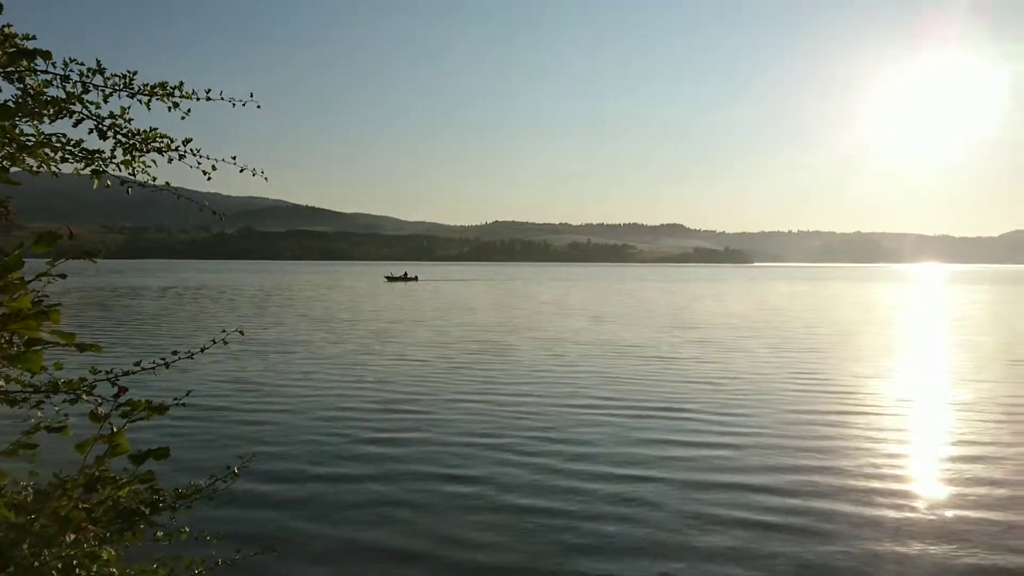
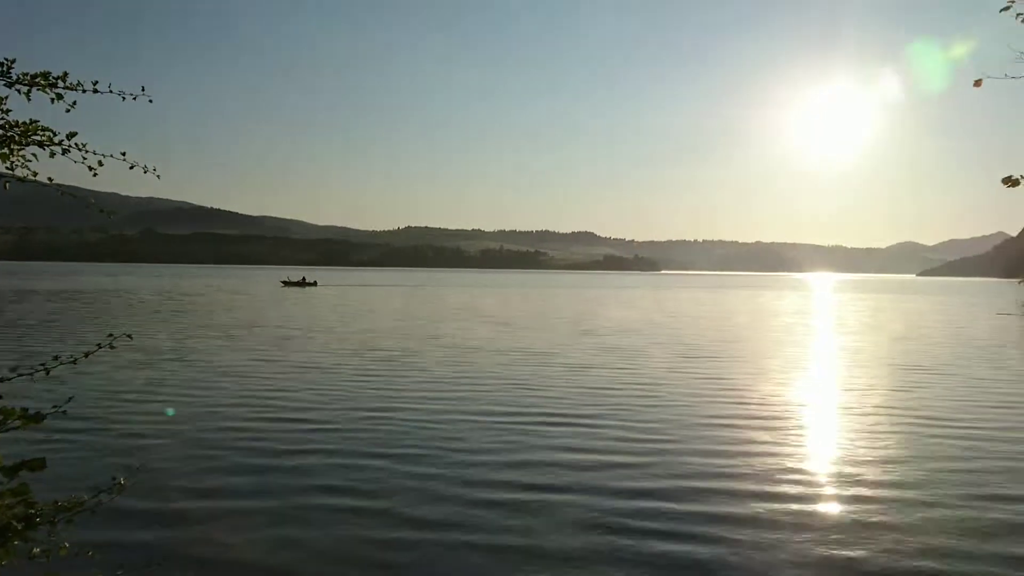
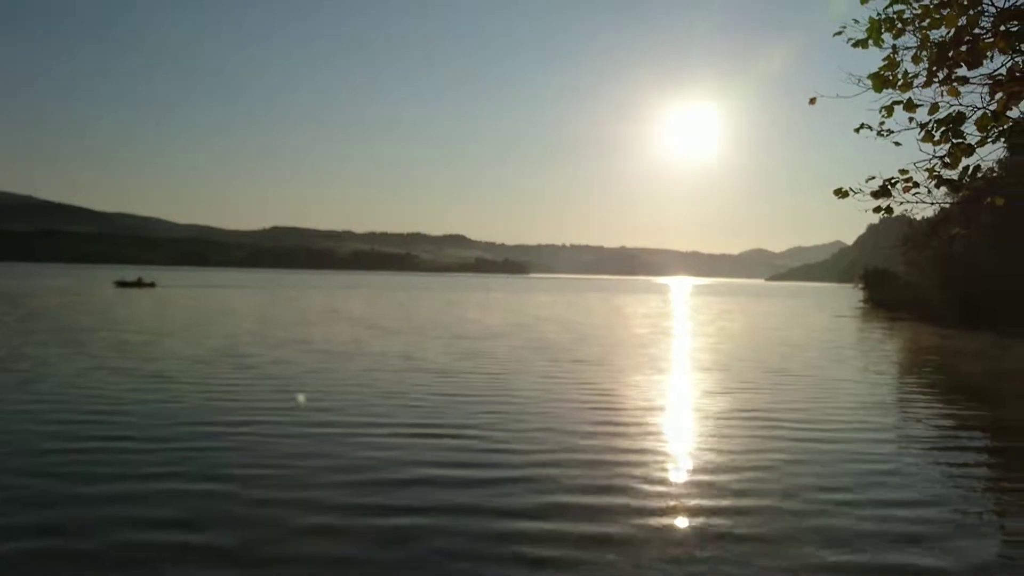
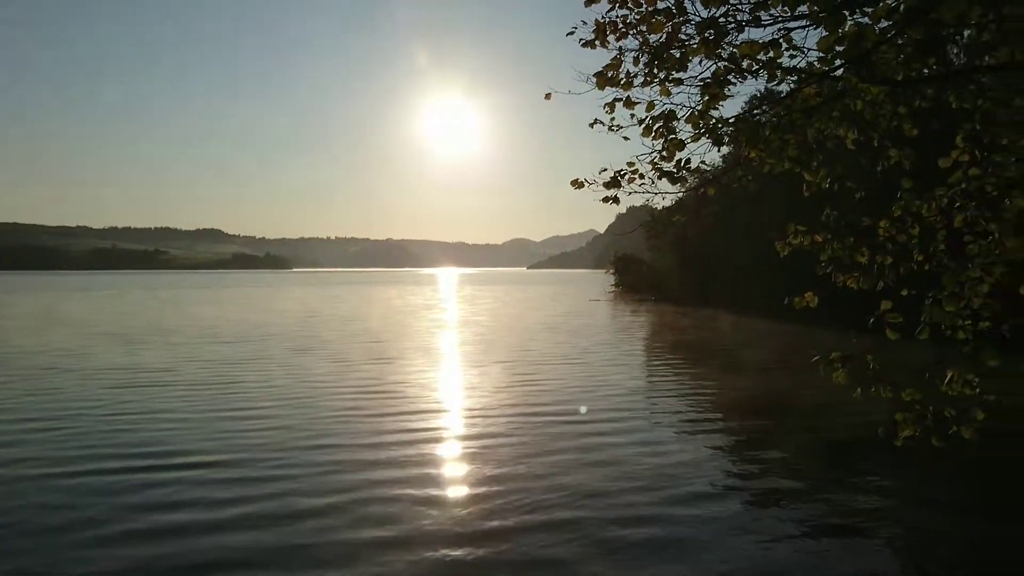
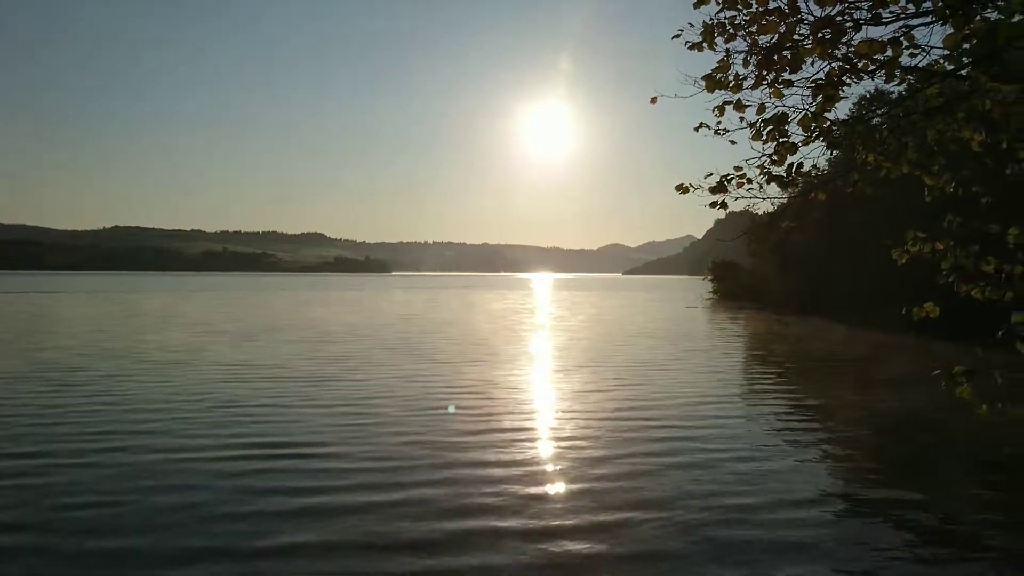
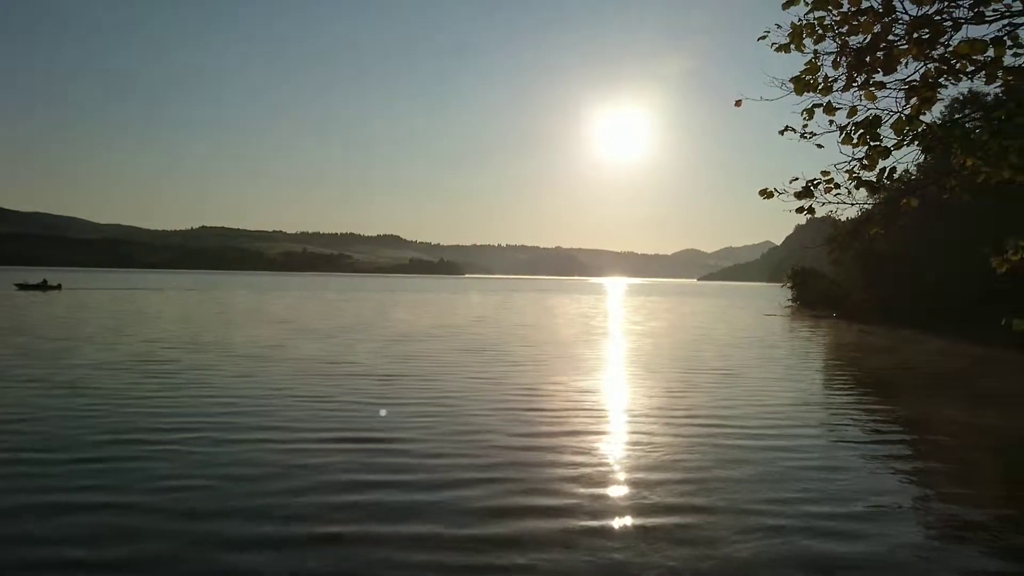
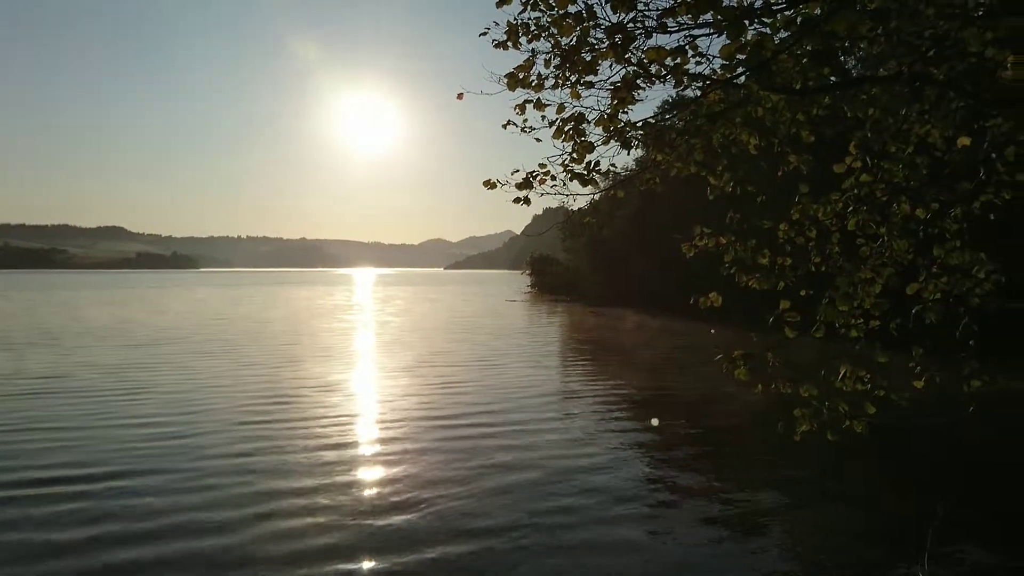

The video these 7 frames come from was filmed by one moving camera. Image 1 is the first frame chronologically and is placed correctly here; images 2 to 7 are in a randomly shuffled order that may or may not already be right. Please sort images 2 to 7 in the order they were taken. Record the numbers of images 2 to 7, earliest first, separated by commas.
2, 3, 6, 5, 4, 7
